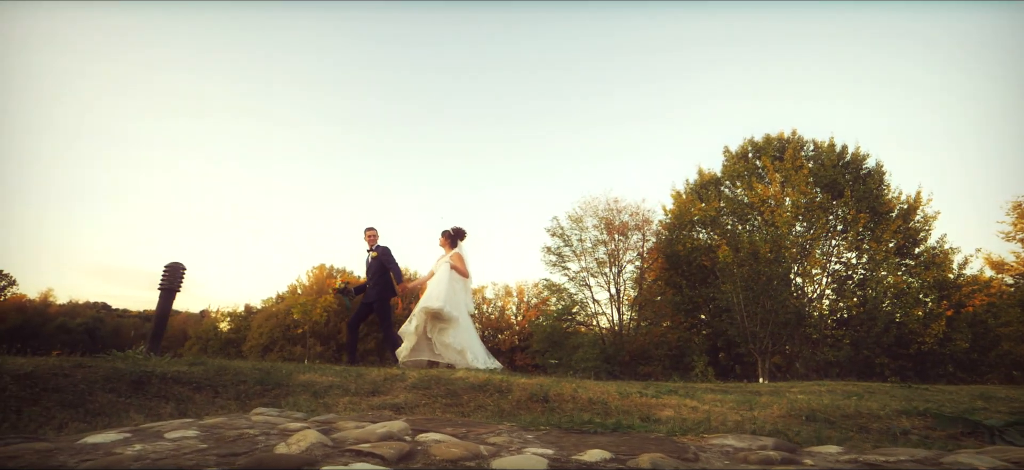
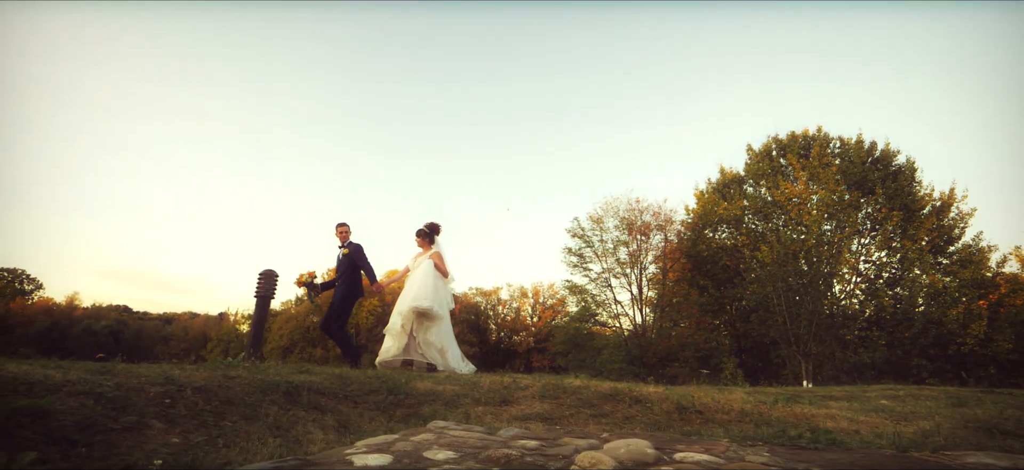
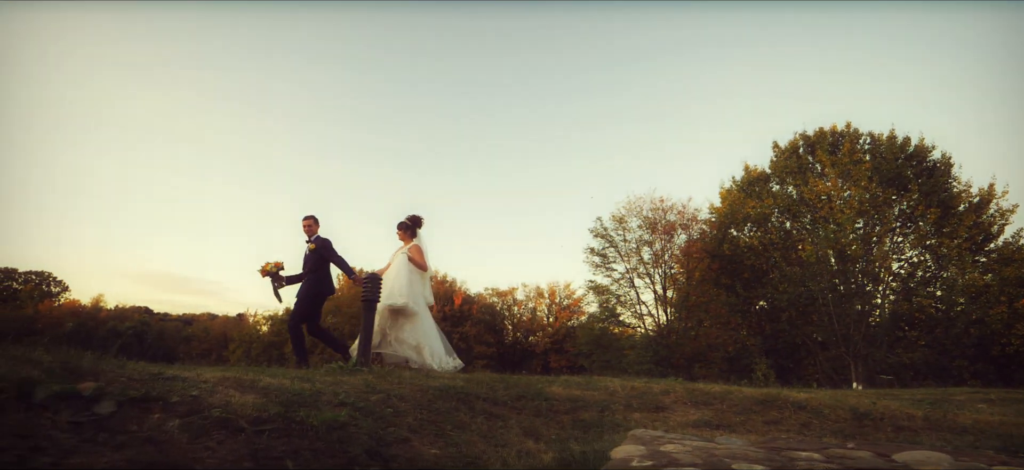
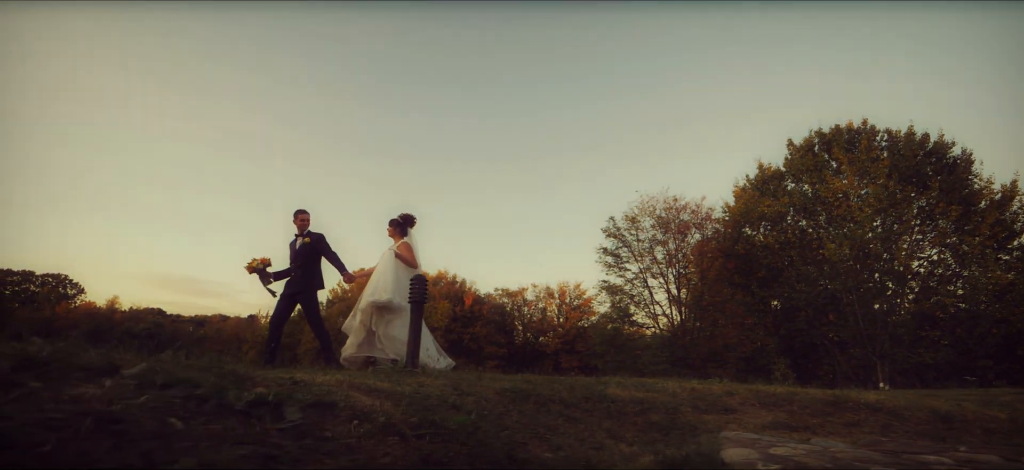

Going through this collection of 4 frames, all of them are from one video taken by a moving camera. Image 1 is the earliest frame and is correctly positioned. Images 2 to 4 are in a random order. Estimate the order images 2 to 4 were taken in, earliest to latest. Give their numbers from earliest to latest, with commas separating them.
2, 3, 4
